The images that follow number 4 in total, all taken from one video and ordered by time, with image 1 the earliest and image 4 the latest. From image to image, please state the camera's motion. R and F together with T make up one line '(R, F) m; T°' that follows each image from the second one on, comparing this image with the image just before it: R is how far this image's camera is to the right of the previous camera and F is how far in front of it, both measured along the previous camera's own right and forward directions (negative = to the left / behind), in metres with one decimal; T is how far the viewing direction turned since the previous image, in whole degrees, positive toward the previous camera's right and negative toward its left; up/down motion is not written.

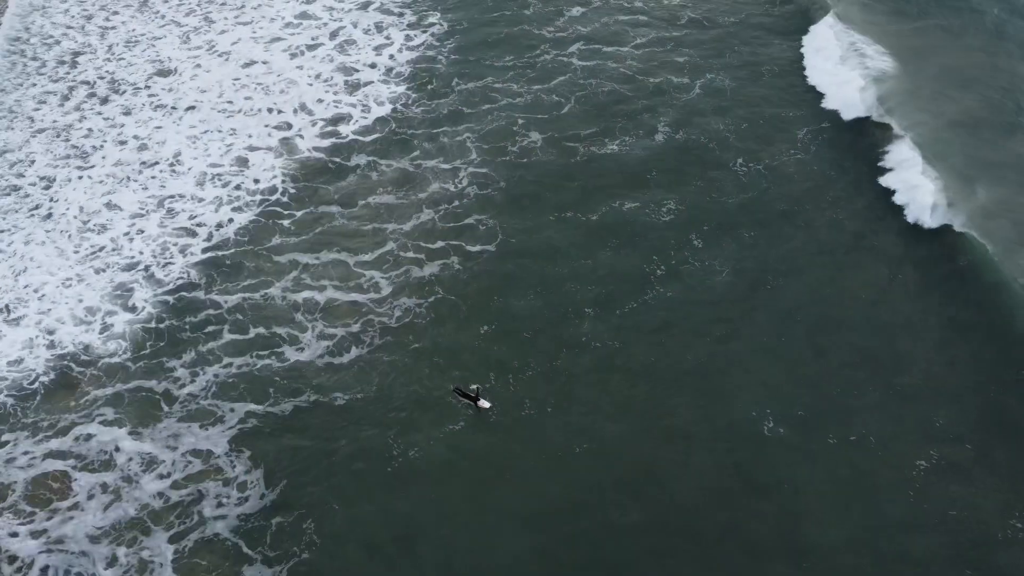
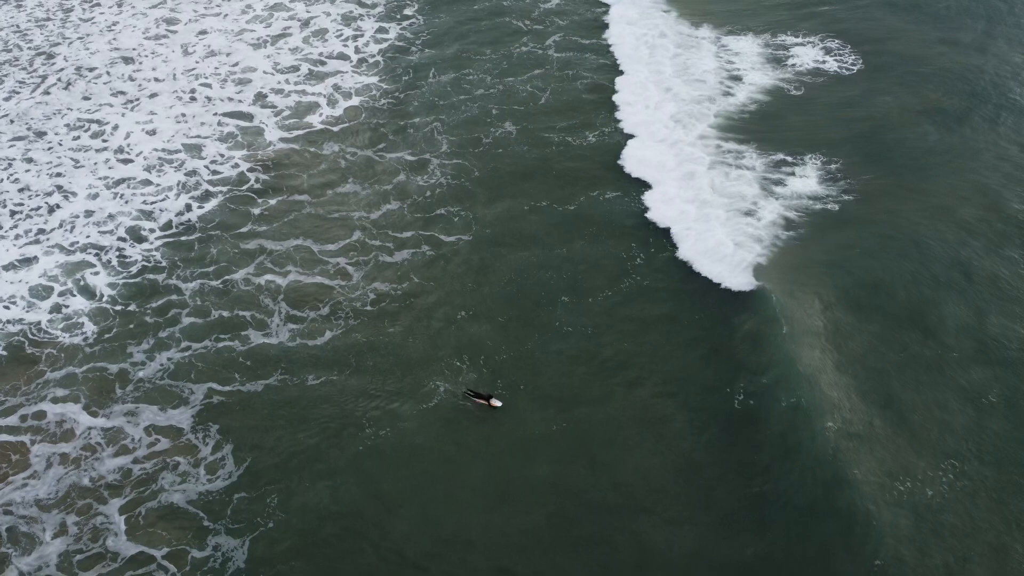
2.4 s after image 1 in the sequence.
(+2.3, -1.3) m; 0°
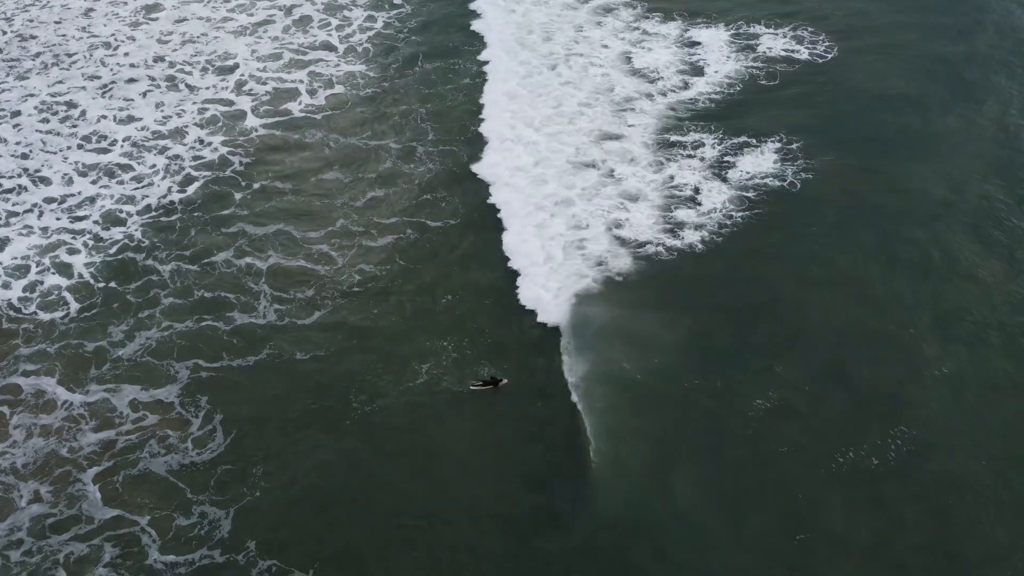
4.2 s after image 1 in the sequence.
(+1.6, -1.1) m; 0°
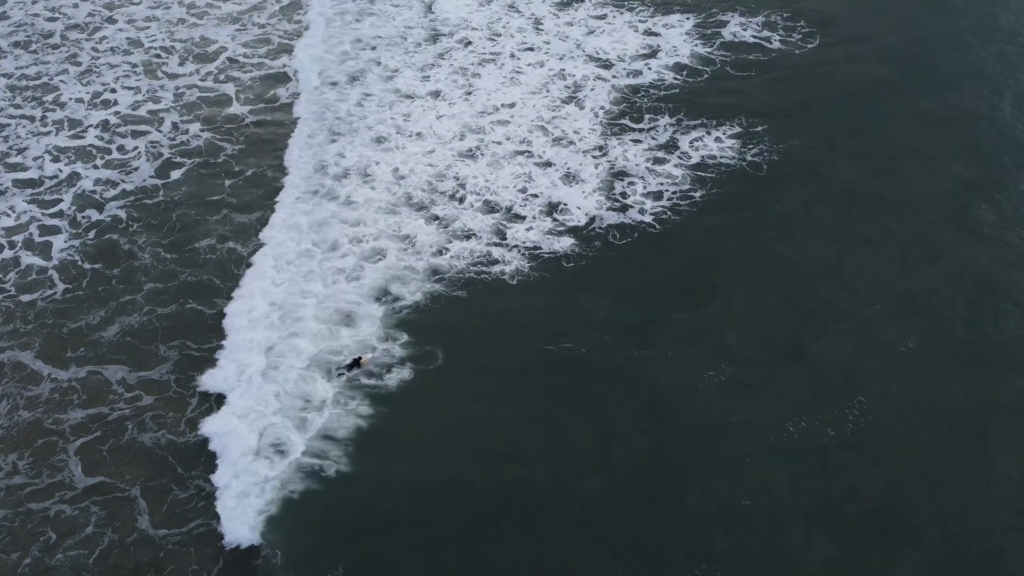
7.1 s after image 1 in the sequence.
(+1.7, -1.2) m; -1°
